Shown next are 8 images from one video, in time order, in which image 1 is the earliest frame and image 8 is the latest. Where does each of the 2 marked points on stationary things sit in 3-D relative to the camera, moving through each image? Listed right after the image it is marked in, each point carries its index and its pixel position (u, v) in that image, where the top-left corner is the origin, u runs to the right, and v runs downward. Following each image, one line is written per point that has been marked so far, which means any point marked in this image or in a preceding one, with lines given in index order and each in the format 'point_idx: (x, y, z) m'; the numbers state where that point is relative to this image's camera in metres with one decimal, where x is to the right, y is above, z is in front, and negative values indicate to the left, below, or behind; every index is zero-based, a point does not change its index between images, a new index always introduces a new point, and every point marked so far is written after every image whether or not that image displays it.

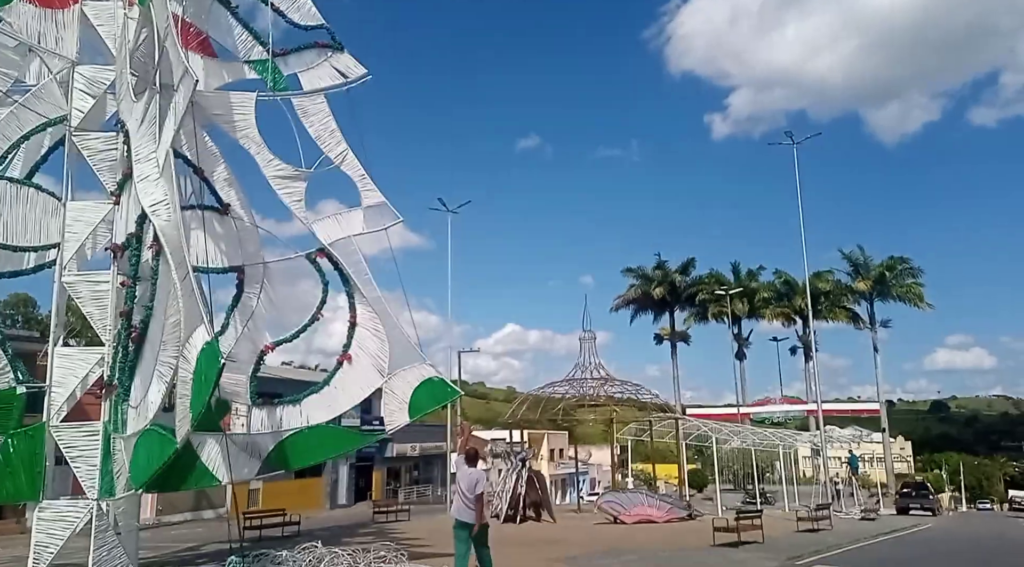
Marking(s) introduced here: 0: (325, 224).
0: (-3.5, +1.2, +14.3) m
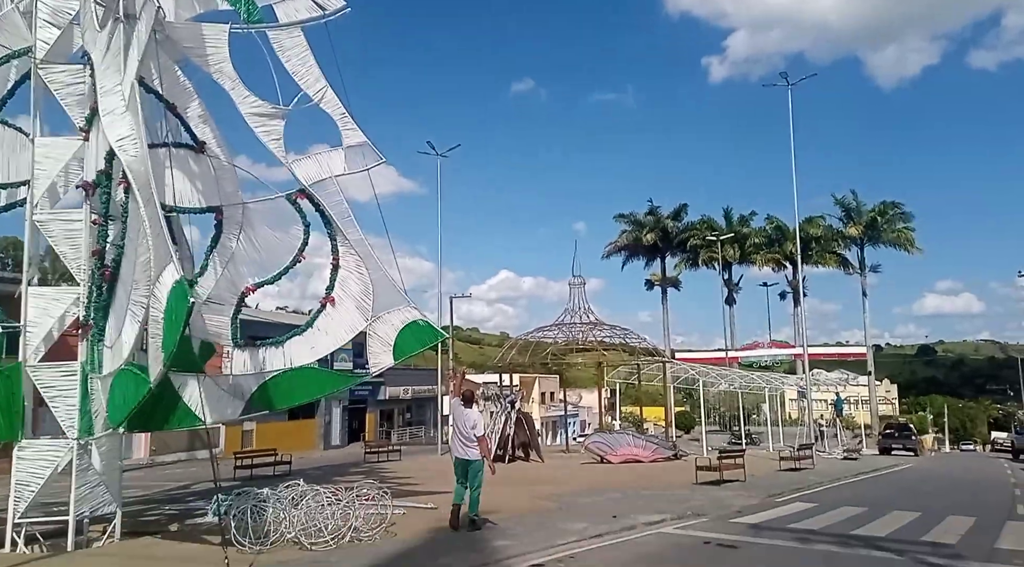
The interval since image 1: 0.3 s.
0: (-3.8, +2.3, +14.1) m
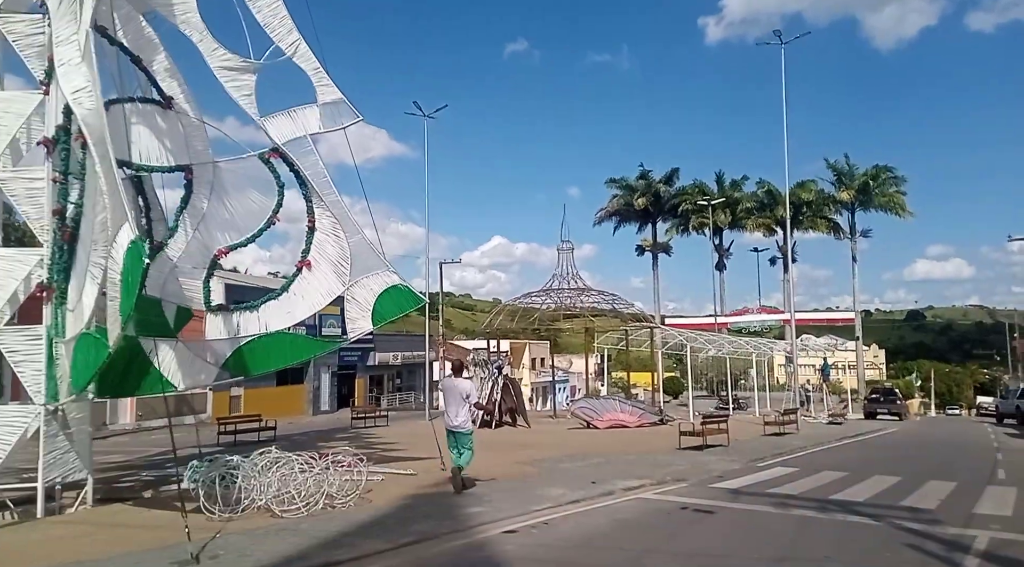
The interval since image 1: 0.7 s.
0: (-4.2, +2.9, +13.7) m
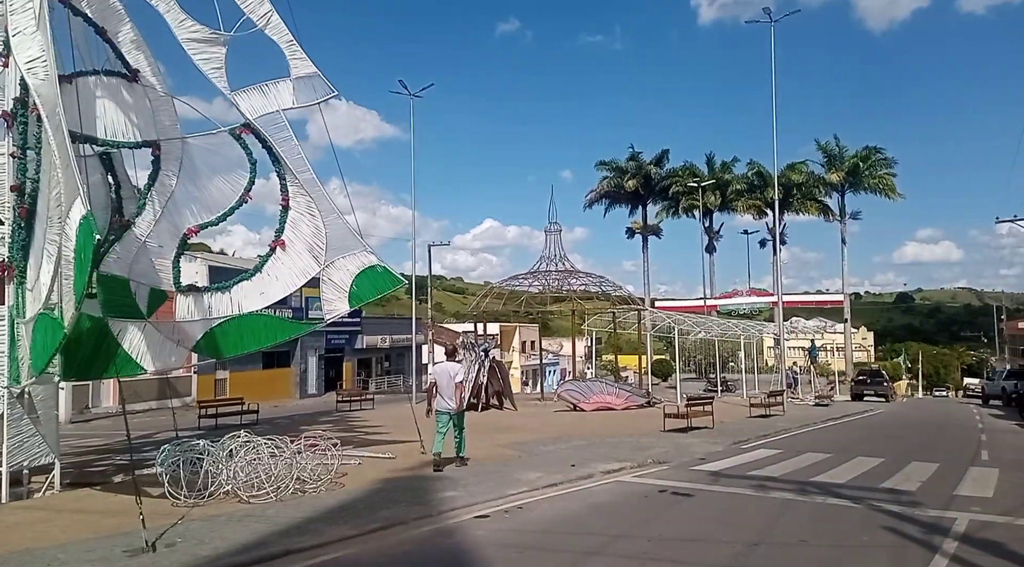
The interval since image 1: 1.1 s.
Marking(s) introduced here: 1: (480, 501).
0: (-4.5, +3.3, +13.3) m
1: (-0.4, -2.7, +9.6) m
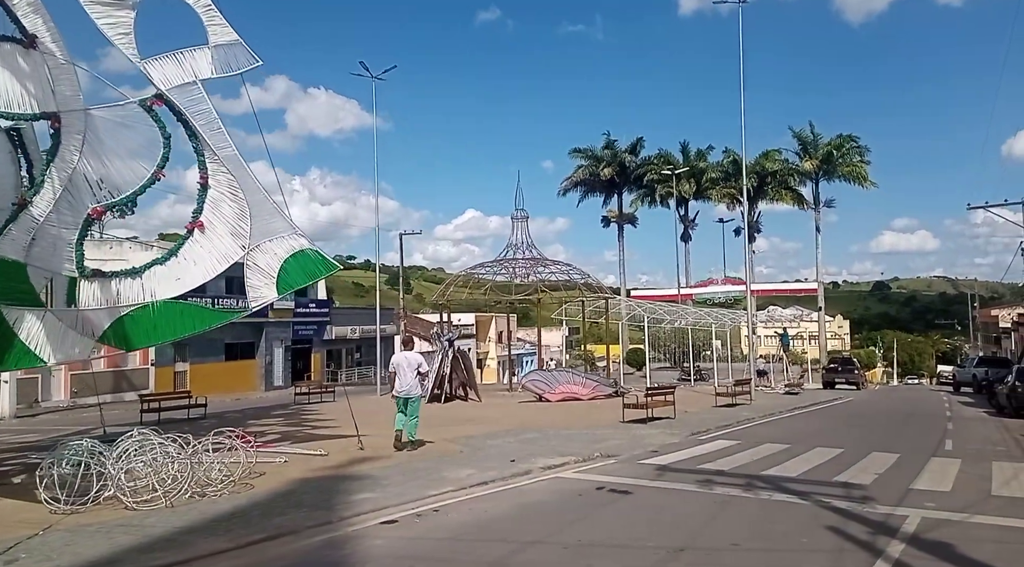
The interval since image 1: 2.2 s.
0: (-5.6, +3.5, +12.3) m
1: (-1.3, -2.5, +8.8) m
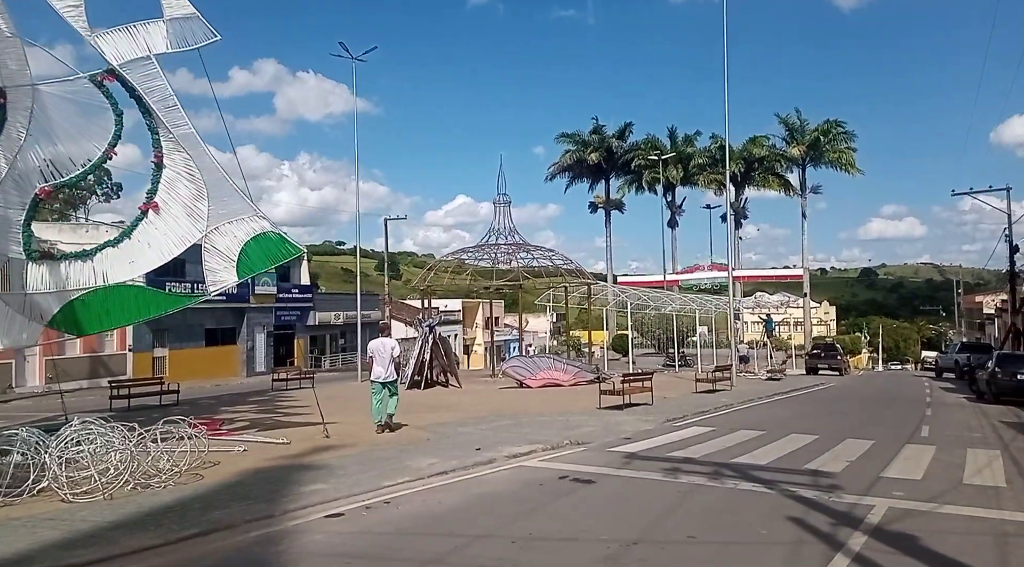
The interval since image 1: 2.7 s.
0: (-6.1, +3.8, +11.9) m
1: (-1.8, -2.3, +8.5) m
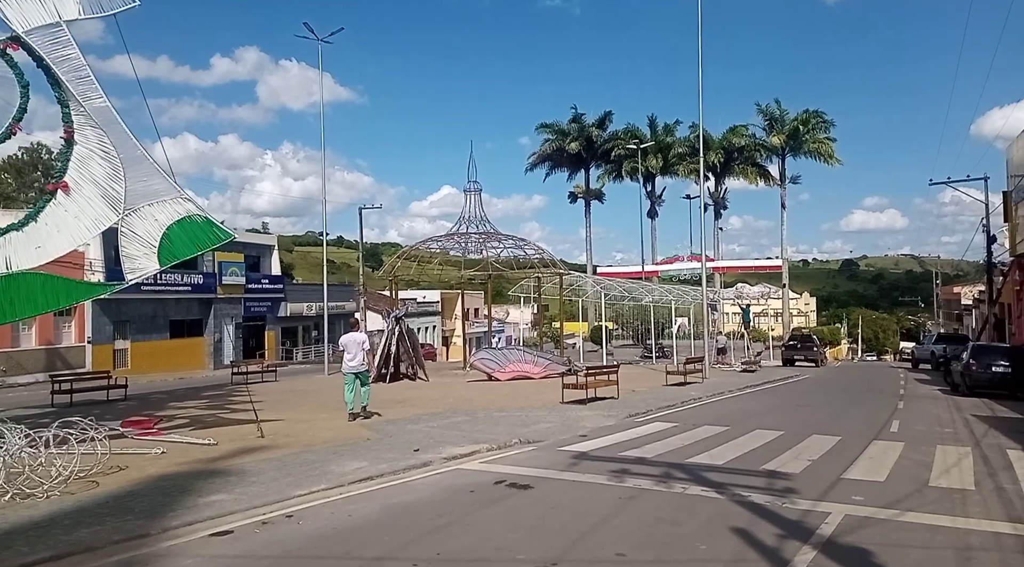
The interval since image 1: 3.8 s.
0: (-7.0, +3.9, +10.9) m
1: (-2.6, -2.2, +7.6) m
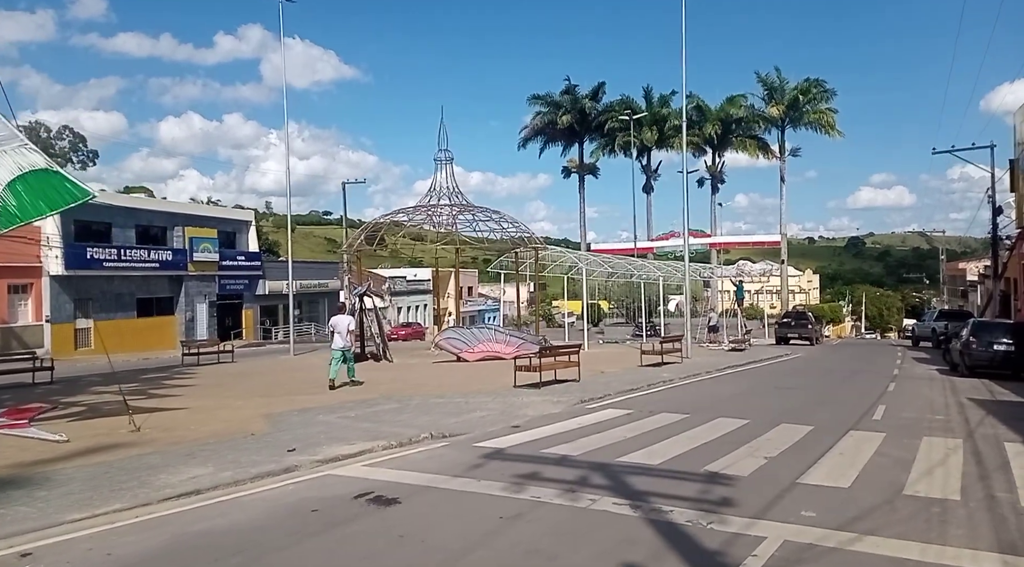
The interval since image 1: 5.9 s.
0: (-8.3, +4.3, +8.9) m
1: (-3.9, -1.9, +5.8) m
